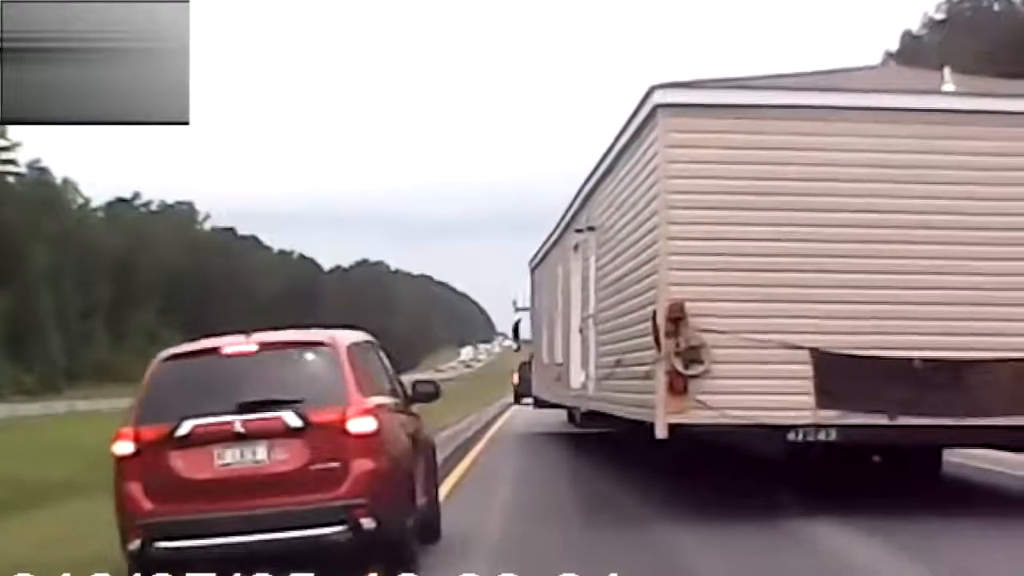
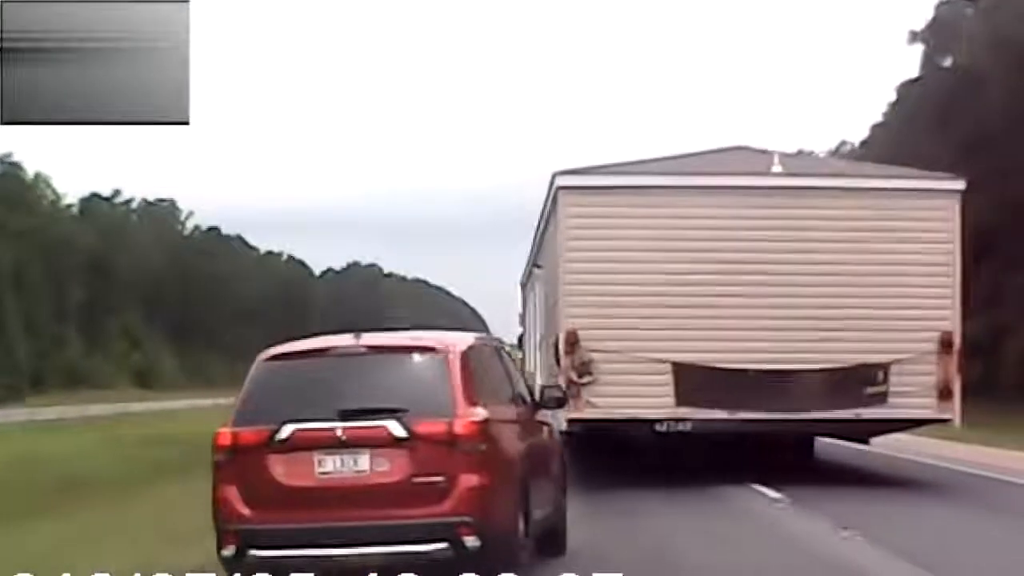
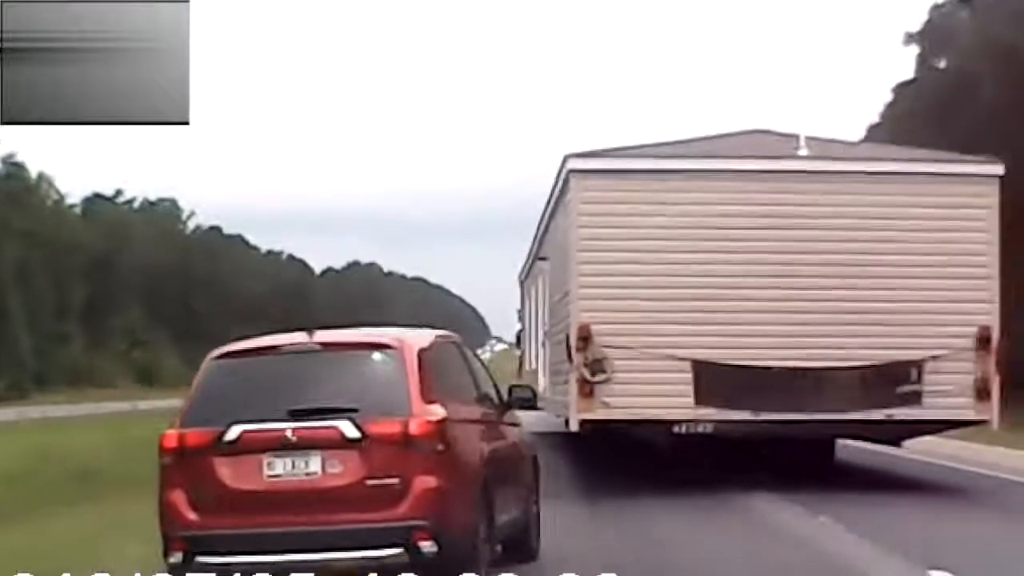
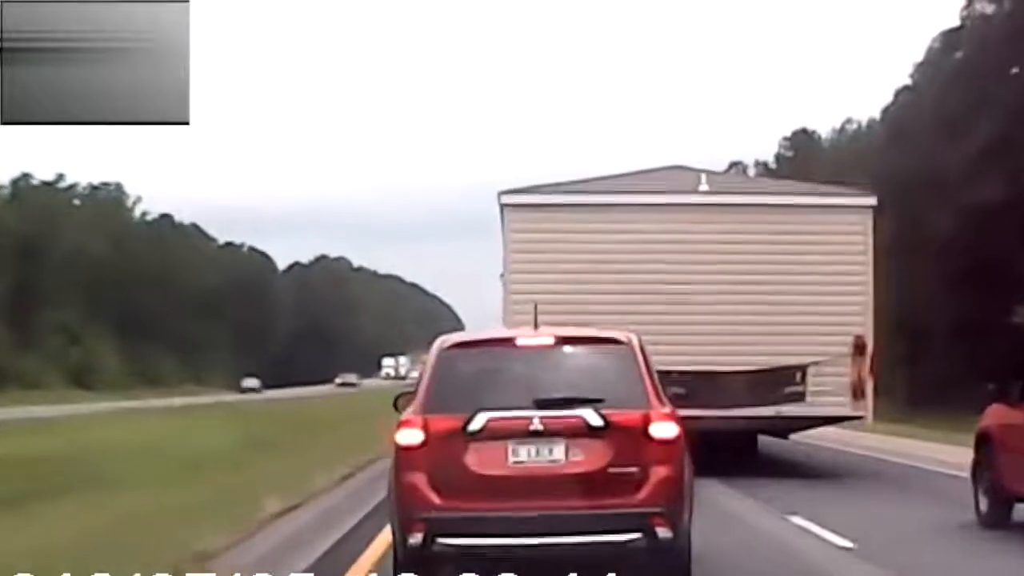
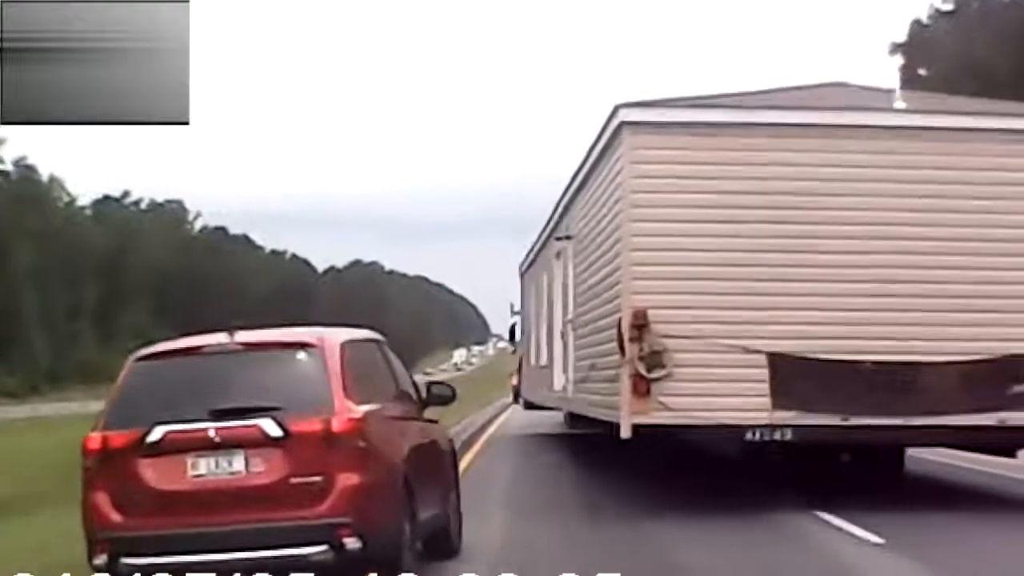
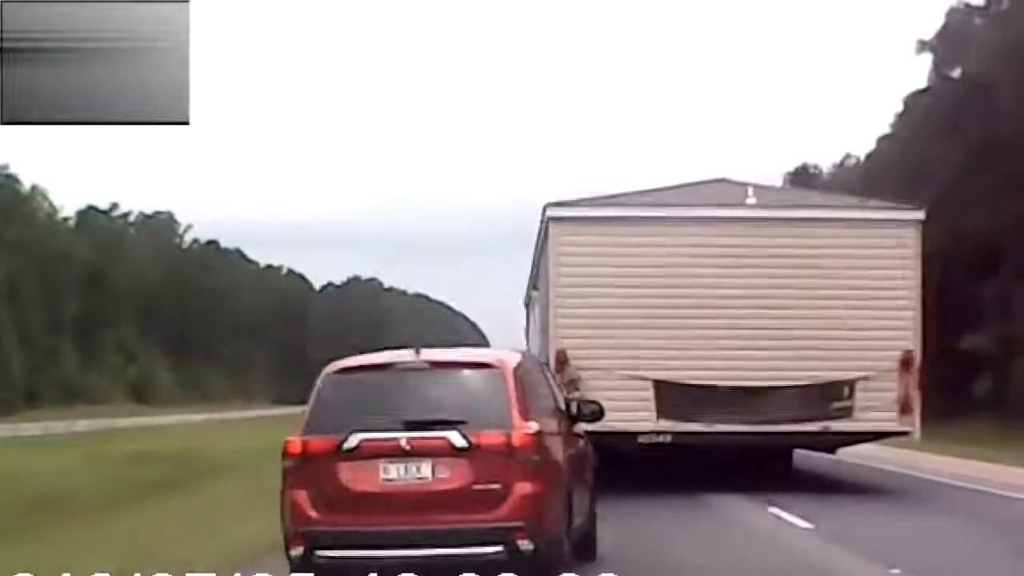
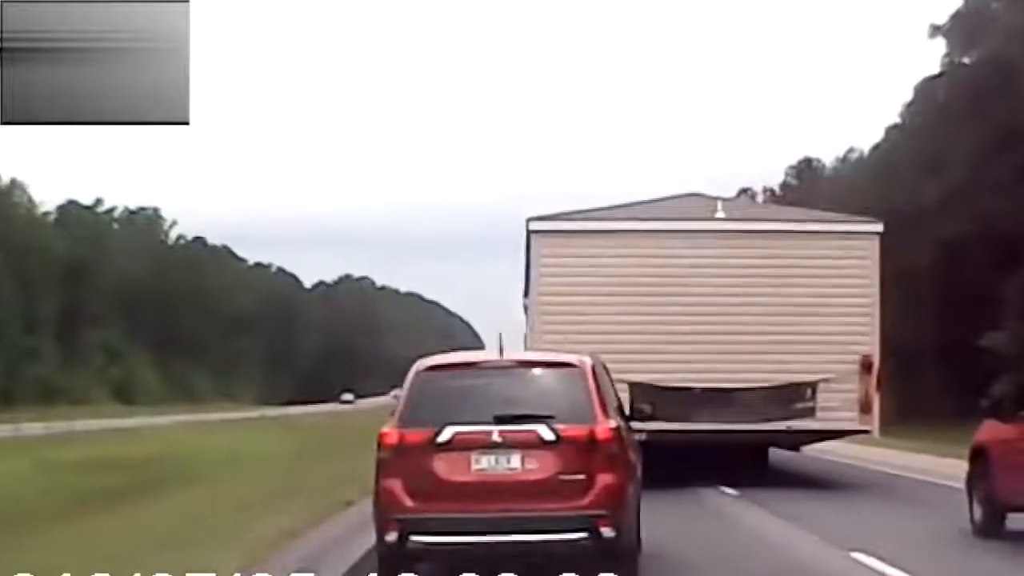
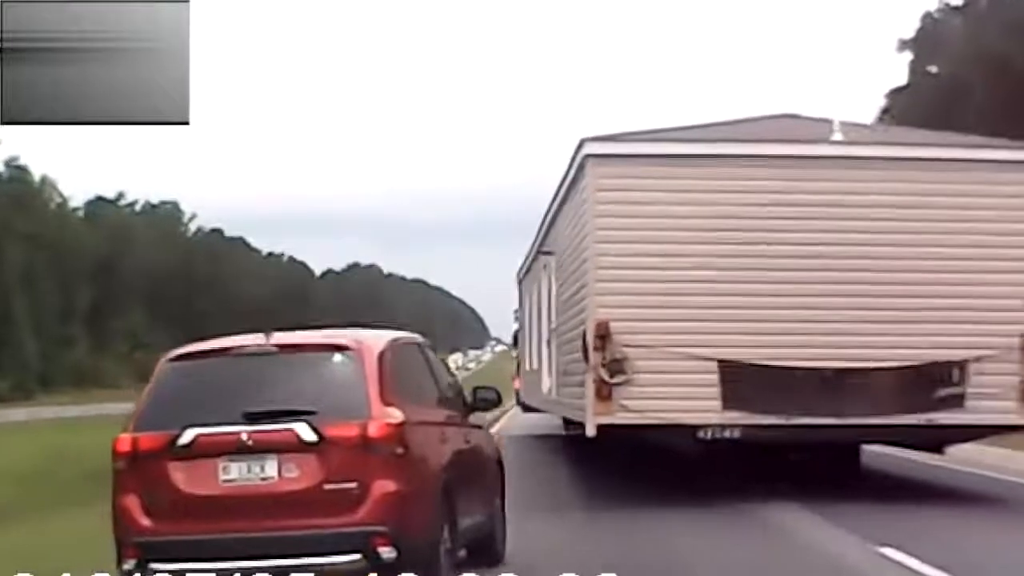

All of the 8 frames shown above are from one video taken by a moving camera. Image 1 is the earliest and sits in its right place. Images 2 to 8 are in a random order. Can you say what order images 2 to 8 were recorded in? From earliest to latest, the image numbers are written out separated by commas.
5, 8, 3, 2, 6, 7, 4
